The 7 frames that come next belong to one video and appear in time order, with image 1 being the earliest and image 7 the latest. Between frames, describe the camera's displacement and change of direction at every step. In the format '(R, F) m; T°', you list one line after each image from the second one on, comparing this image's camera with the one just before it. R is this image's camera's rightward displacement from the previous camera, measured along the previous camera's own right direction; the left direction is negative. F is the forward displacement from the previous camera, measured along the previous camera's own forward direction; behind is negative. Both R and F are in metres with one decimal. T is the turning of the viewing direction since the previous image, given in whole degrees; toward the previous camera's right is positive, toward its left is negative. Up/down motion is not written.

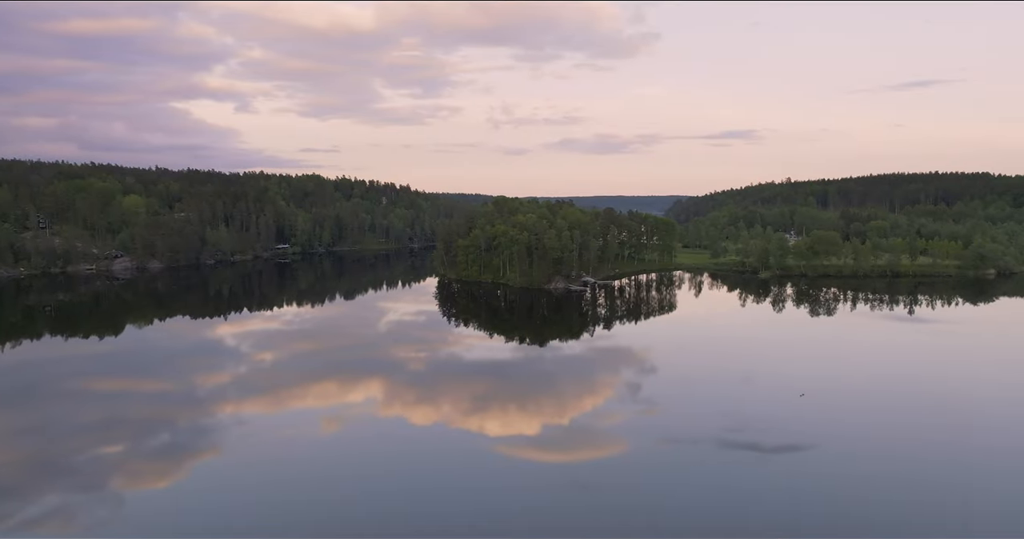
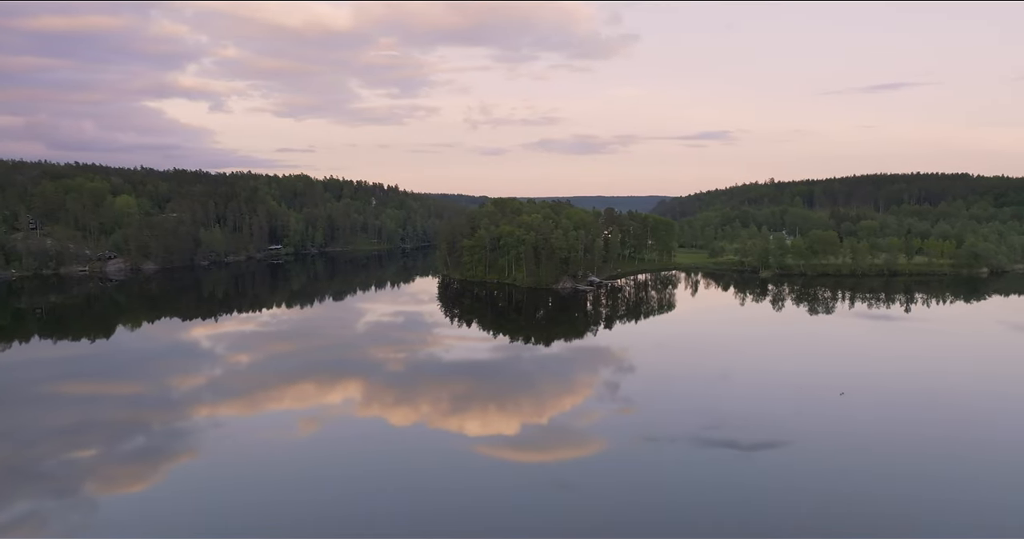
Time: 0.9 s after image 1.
(-1.0, -0.1) m; +2°
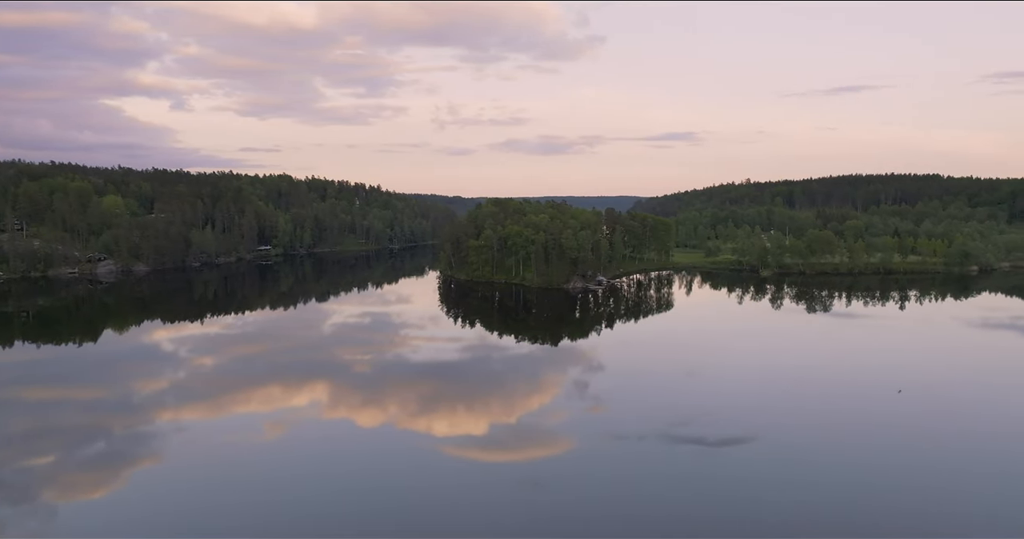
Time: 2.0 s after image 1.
(-1.5, -0.1) m; +3°
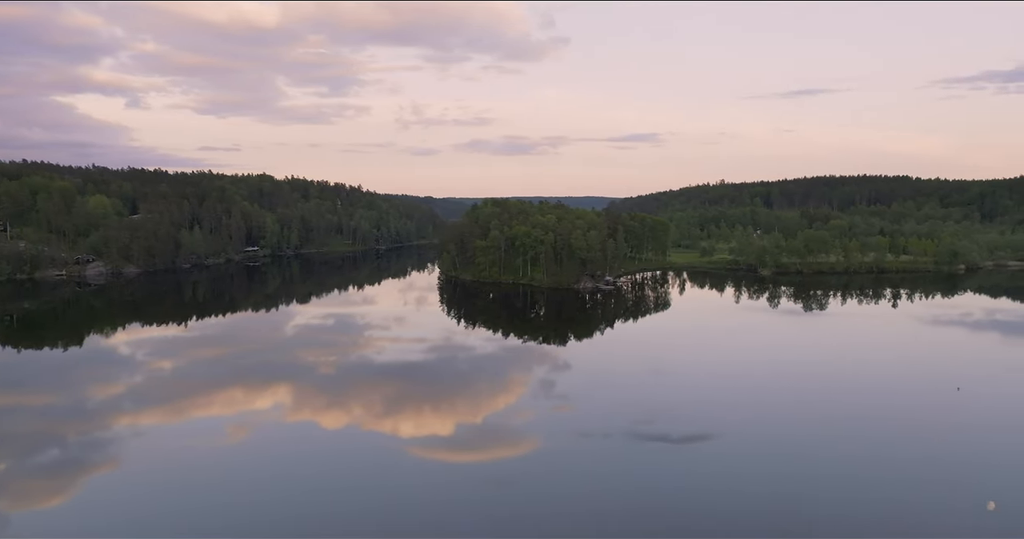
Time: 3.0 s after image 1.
(-1.6, -0.1) m; +3°
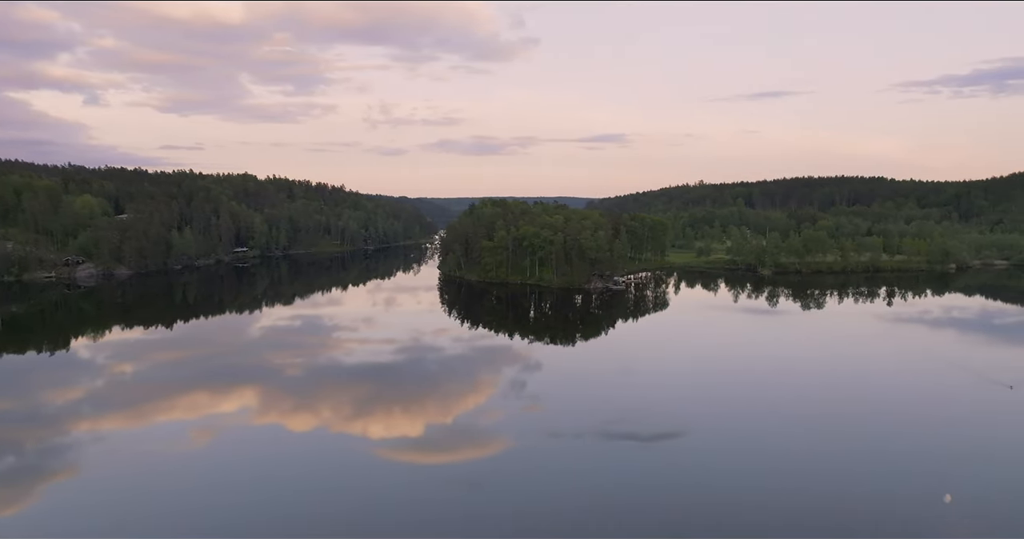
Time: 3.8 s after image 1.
(-1.5, 0.0) m; +3°
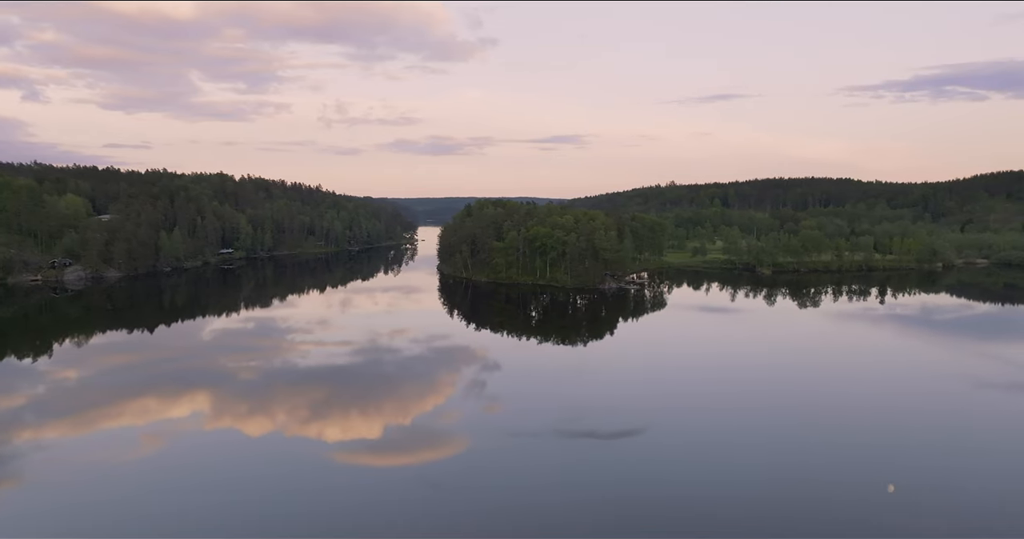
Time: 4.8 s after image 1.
(-2.0, 0.0) m; +4°
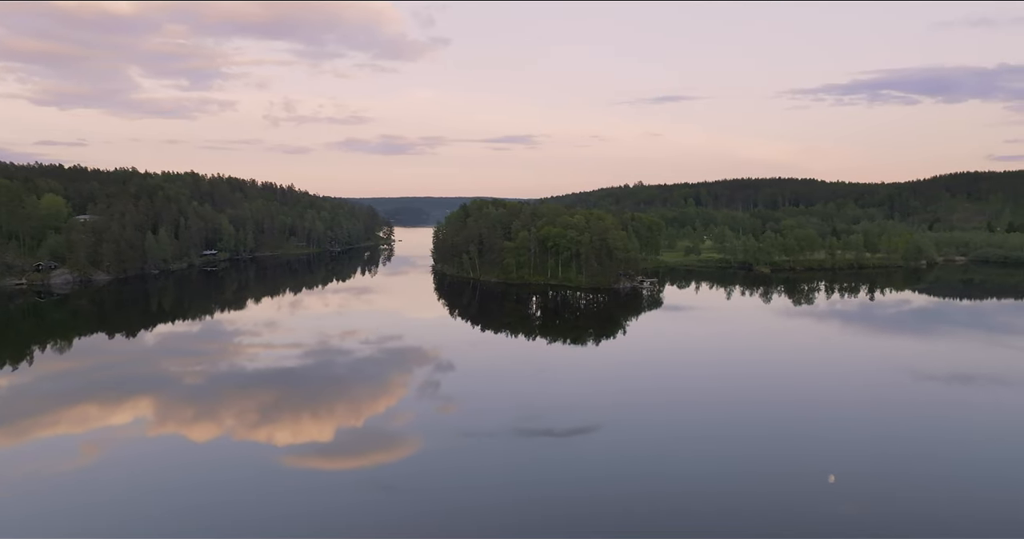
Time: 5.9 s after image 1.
(-2.3, +0.1) m; +4°
